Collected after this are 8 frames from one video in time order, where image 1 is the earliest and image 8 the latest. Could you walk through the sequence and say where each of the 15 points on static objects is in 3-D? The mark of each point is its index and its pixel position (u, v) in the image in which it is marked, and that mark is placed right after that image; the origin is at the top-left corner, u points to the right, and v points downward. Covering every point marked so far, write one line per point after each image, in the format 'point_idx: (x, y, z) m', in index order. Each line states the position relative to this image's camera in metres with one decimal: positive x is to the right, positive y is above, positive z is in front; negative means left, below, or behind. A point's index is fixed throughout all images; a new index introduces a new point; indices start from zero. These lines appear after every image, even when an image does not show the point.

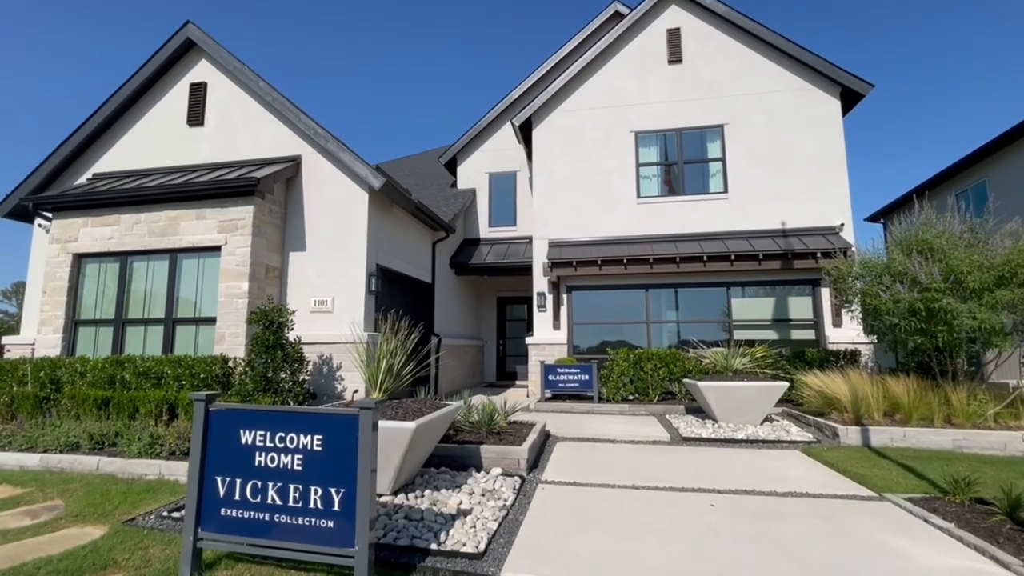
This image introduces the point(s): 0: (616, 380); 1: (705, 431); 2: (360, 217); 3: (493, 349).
0: (+2.3, -2.0, +10.3) m
1: (+3.1, -2.3, +7.6) m
2: (-2.7, +1.3, +8.5) m
3: (-0.6, -2.0, +15.4) m
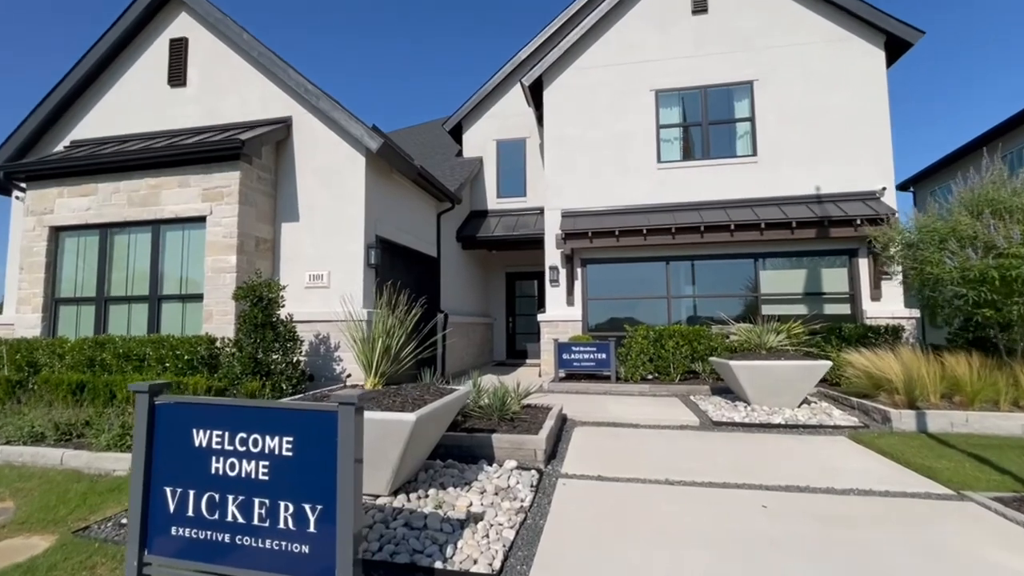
0: (+2.5, -1.4, +9.6) m
1: (+3.3, -1.9, +7.0) m
2: (-2.5, +1.7, +7.7) m
3: (-0.3, -1.2, +14.7) m
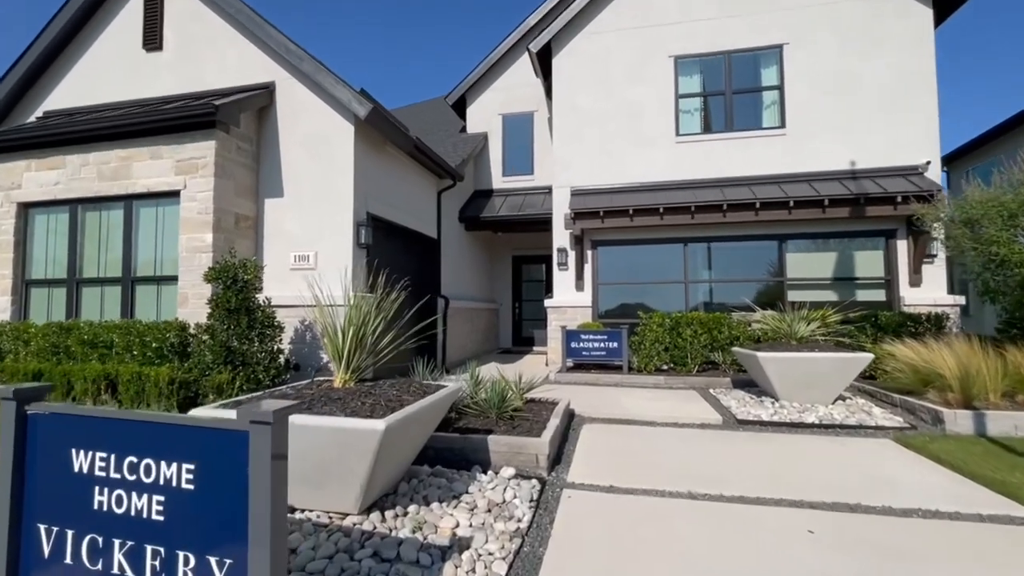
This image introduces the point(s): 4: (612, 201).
0: (+2.6, -1.1, +8.9) m
1: (+3.3, -1.6, +6.3) m
2: (-2.5, +2.0, +7.0) m
3: (-0.1, -0.7, +14.1) m
4: (+2.0, +1.8, +9.8) m
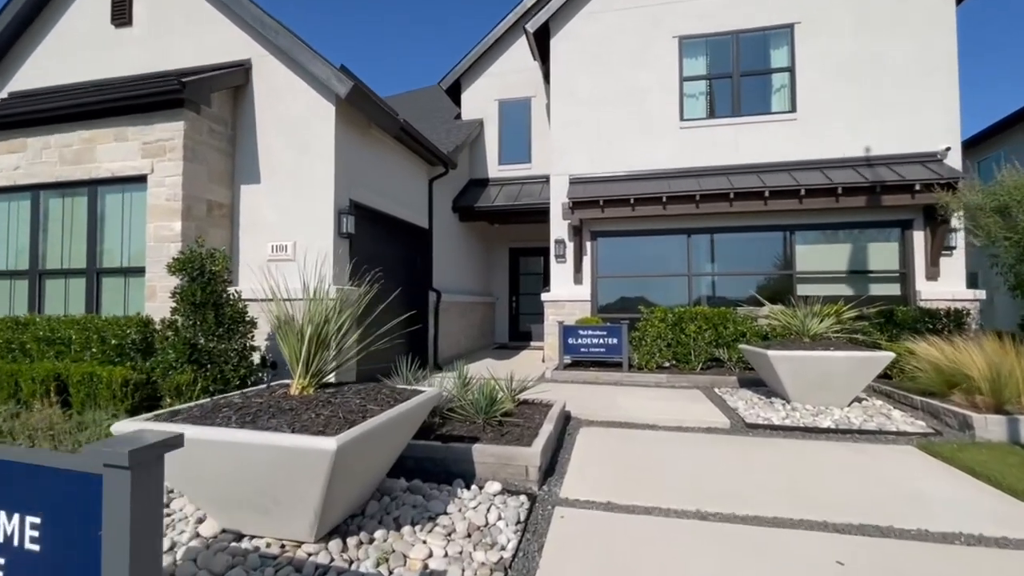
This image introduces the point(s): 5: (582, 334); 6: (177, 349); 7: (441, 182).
0: (+2.5, -1.0, +8.5) m
1: (+3.2, -1.6, +5.8) m
2: (-2.6, +2.1, +6.5) m
3: (-0.2, -0.6, +13.6) m
4: (+1.9, +1.9, +9.3) m
5: (+1.3, -0.8, +8.6) m
6: (-3.6, -0.7, +5.1) m
7: (-1.5, +2.3, +10.3) m
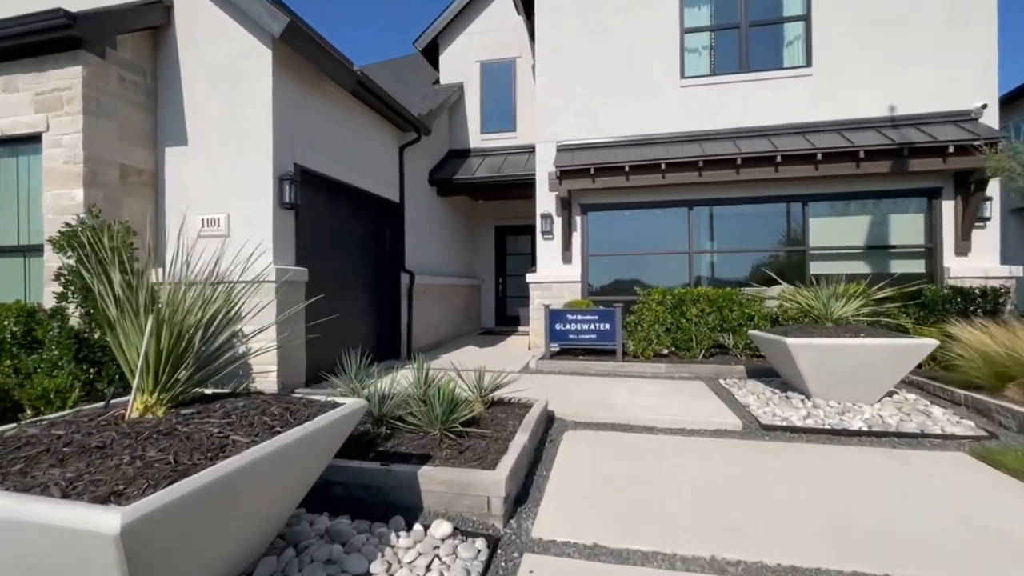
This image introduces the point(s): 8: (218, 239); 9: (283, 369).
0: (+2.2, -0.7, +7.6) m
1: (+2.9, -1.3, +4.9) m
2: (-2.9, +2.3, +5.5) m
3: (-0.6, -0.1, +12.7) m
4: (+1.6, +2.3, +8.3) m
5: (+0.9, -0.5, +7.7) m
6: (-3.8, -0.5, +4.1) m
7: (-1.9, +2.7, +9.3) m
8: (-3.4, +0.6, +5.6) m
9: (-2.6, -0.9, +5.5) m
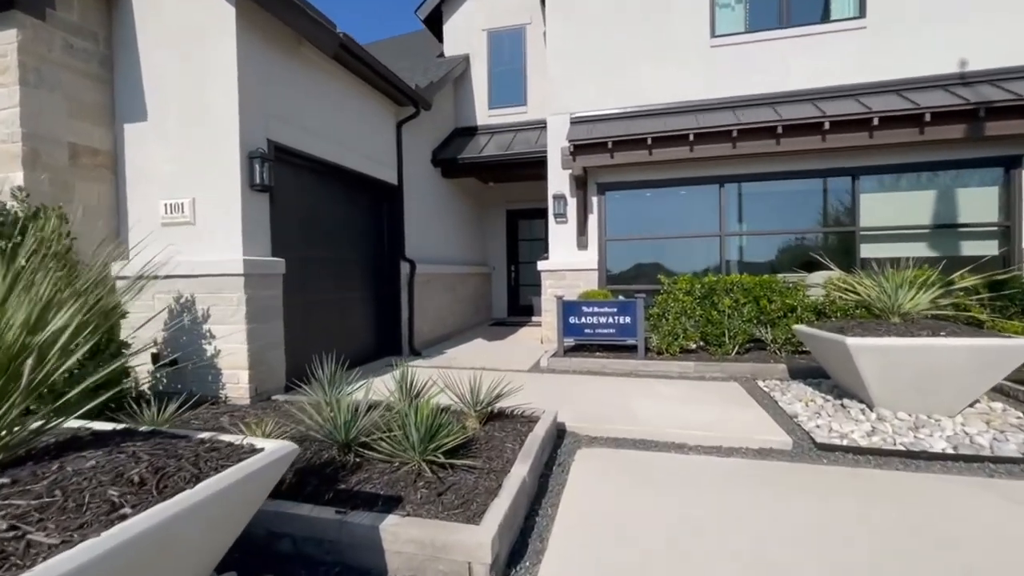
0: (+2.3, -0.5, +6.7) m
1: (+3.0, -1.2, +4.1) m
2: (-2.9, +2.4, +4.8) m
3: (-0.2, +0.2, +11.9) m
4: (+1.7, +2.5, +7.4) m
5: (+1.1, -0.3, +6.9) m
6: (-3.8, -0.5, +3.5) m
7: (-1.7, +2.9, +8.5) m
8: (-3.4, +0.6, +4.9) m
9: (-2.6, -0.9, +4.8) m
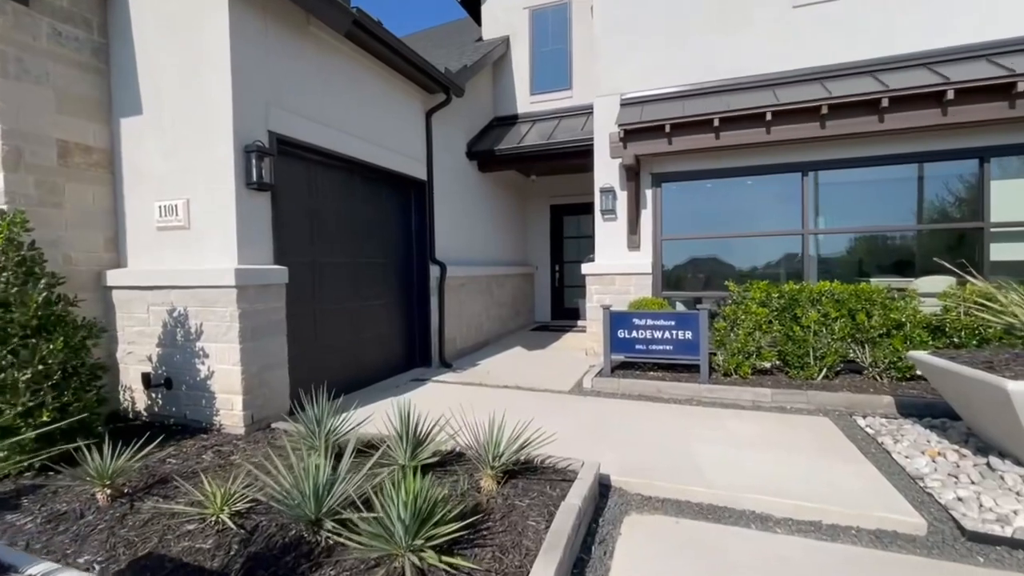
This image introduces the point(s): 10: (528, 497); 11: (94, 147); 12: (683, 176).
0: (+2.7, -0.6, +5.6) m
1: (+3.1, -1.4, +2.9) m
2: (-2.6, +2.2, +4.2) m
3: (+0.8, +0.2, +11.0) m
4: (+2.3, +2.4, +6.3) m
5: (+1.5, -0.4, +5.9) m
6: (-3.7, -0.6, +3.0) m
7: (-1.1, +2.8, +7.8) m
8: (-3.1, +0.5, +4.4) m
9: (-2.3, -1.0, +4.2) m
10: (+0.1, -1.2, +2.9) m
11: (-4.0, +1.4, +4.6) m
12: (+2.4, +1.6, +6.7) m
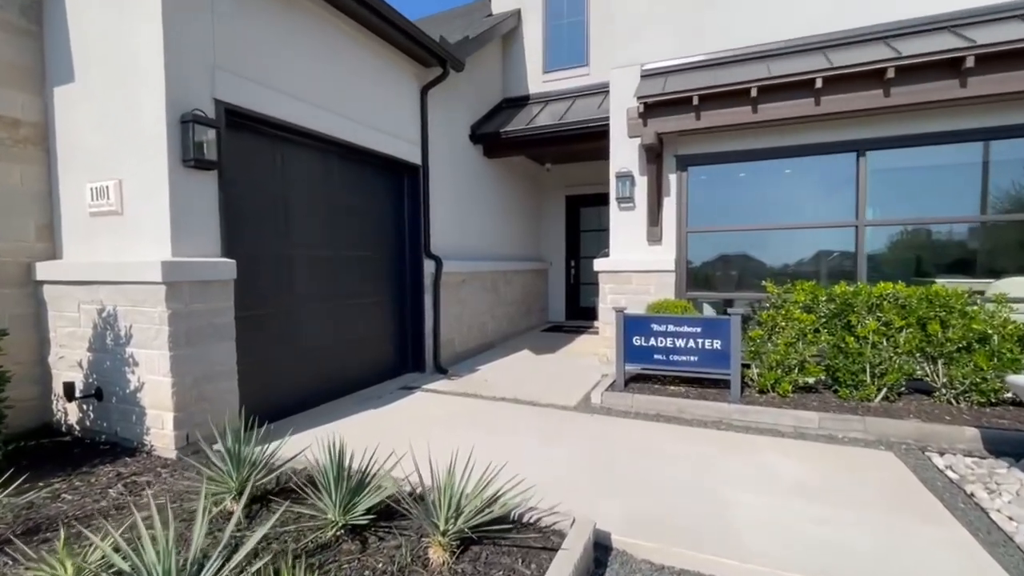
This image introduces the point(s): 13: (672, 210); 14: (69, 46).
0: (+2.7, -0.6, +4.7) m
1: (+2.9, -1.4, +2.0) m
2: (-2.7, +2.3, +3.5) m
3: (+1.0, +0.3, +10.2) m
4: (+2.3, +2.4, +5.3) m
5: (+1.5, -0.4, +5.0) m
6: (-3.9, -0.6, +2.4) m
7: (-1.0, +2.8, +7.0) m
8: (-3.2, +0.6, +3.8) m
9: (-2.4, -1.0, +3.6) m
10: (-0.1, -1.3, +2.1) m
11: (-4.1, +1.4, +4.0) m
12: (+2.4, +1.6, +5.7) m
13: (+2.0, +1.0, +5.9) m
14: (-3.7, +2.0, +3.9) m
